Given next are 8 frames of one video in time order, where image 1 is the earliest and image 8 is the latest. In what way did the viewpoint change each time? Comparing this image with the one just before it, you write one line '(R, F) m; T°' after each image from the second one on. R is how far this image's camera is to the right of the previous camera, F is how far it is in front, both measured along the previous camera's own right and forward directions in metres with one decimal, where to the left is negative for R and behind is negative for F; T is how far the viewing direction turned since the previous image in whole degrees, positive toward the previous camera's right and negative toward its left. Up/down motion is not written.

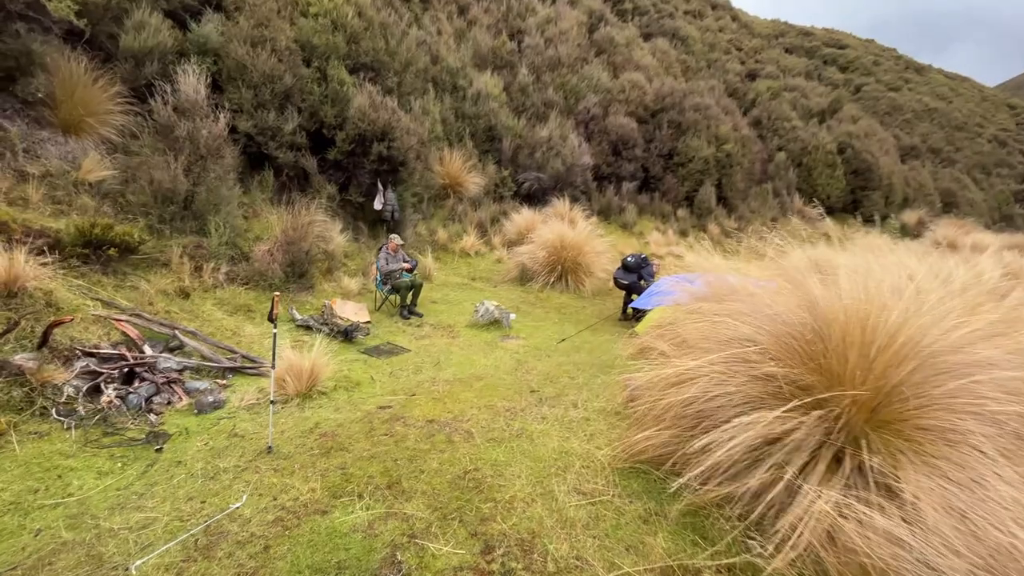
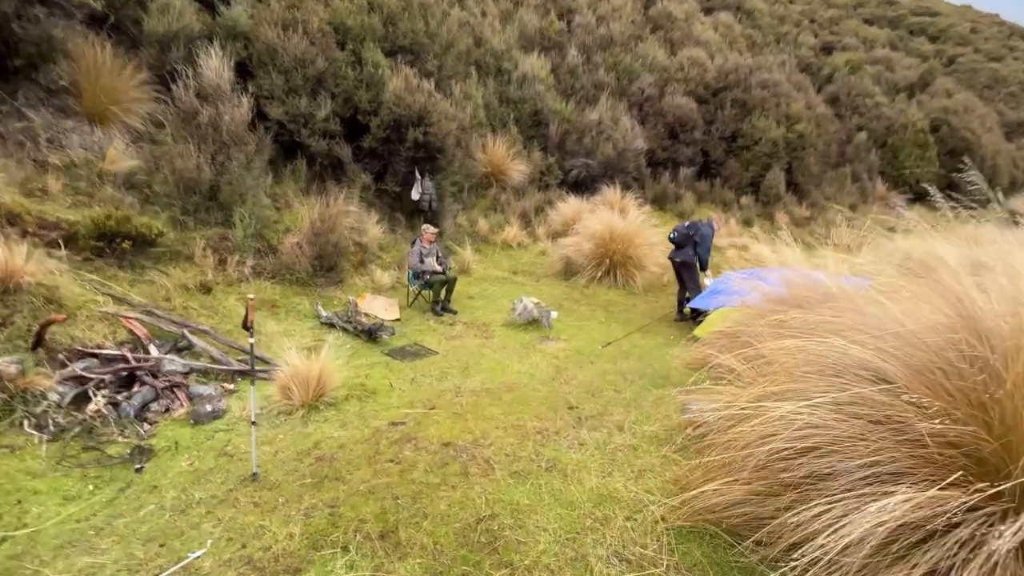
(+0.1, +0.7) m; -6°
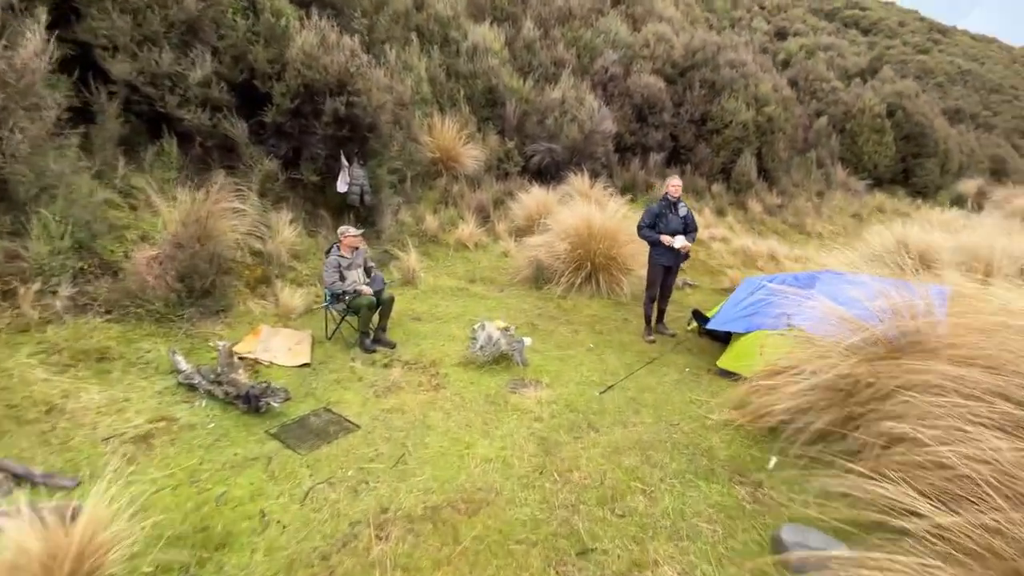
(0.0, +1.9) m; +5°
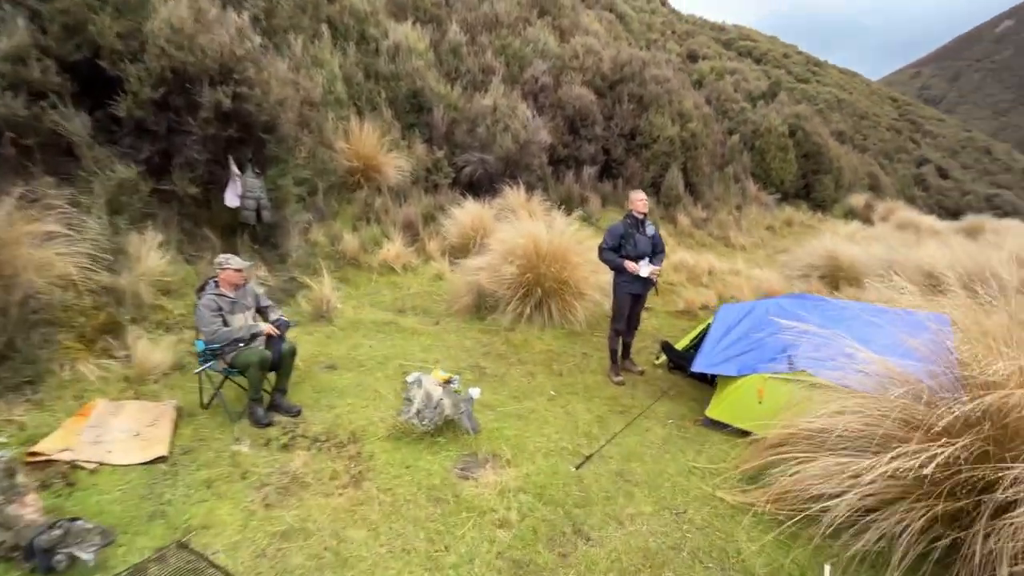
(-0.1, +1.1) m; +9°
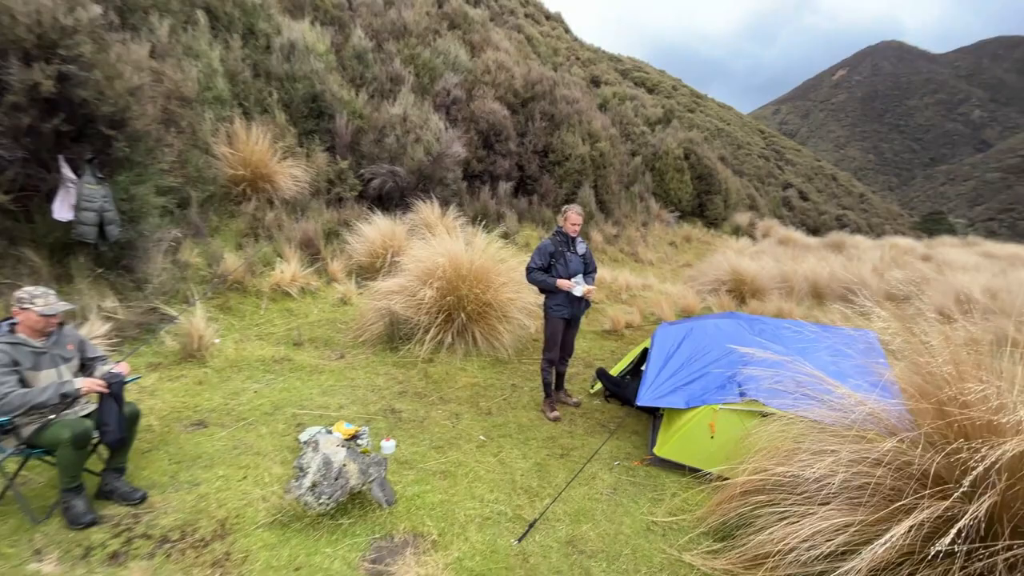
(0.0, +0.6) m; +11°
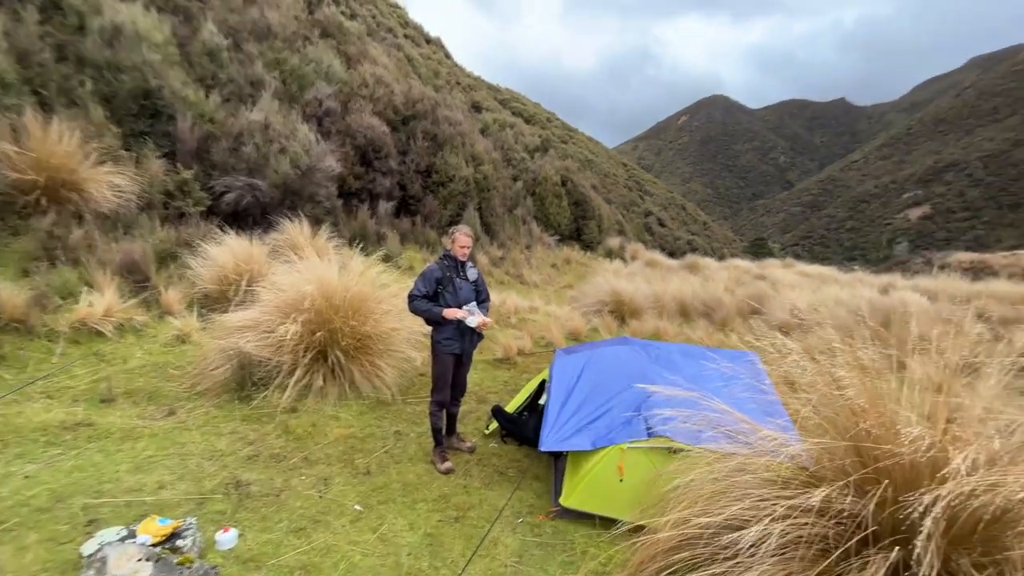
(0.0, +0.5) m; +14°
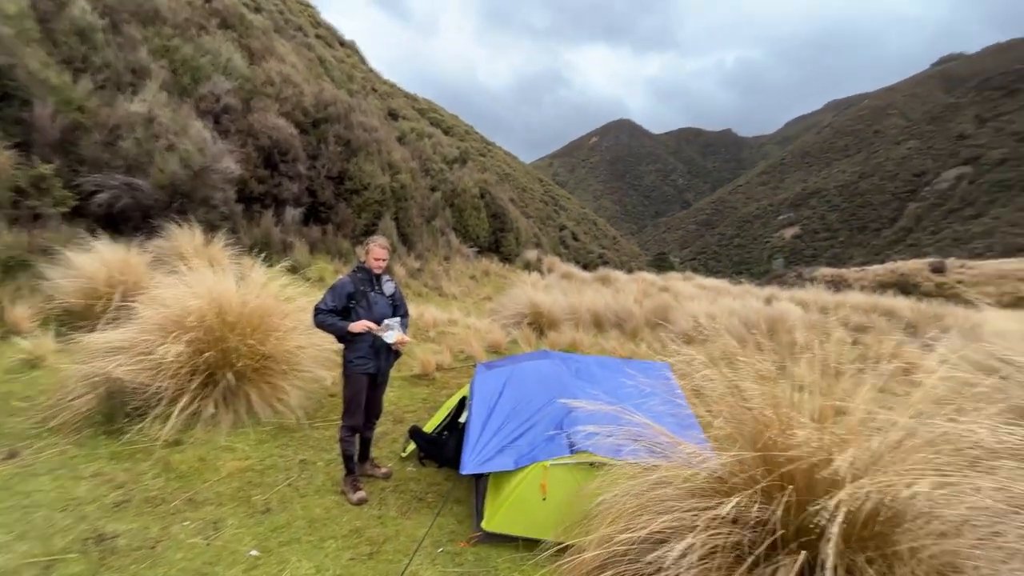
(0.0, +0.1) m; +10°
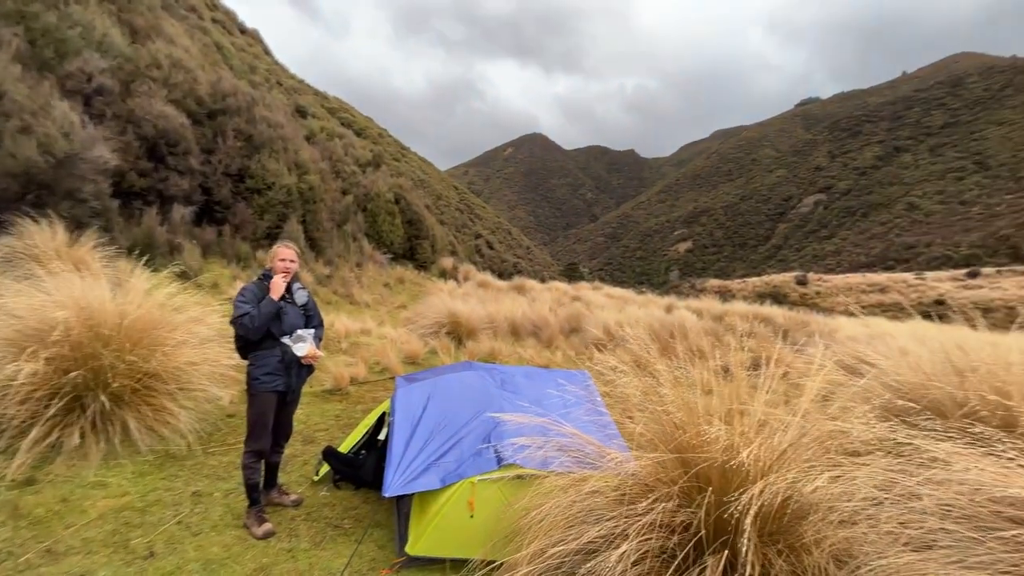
(-0.1, +0.1) m; +10°
